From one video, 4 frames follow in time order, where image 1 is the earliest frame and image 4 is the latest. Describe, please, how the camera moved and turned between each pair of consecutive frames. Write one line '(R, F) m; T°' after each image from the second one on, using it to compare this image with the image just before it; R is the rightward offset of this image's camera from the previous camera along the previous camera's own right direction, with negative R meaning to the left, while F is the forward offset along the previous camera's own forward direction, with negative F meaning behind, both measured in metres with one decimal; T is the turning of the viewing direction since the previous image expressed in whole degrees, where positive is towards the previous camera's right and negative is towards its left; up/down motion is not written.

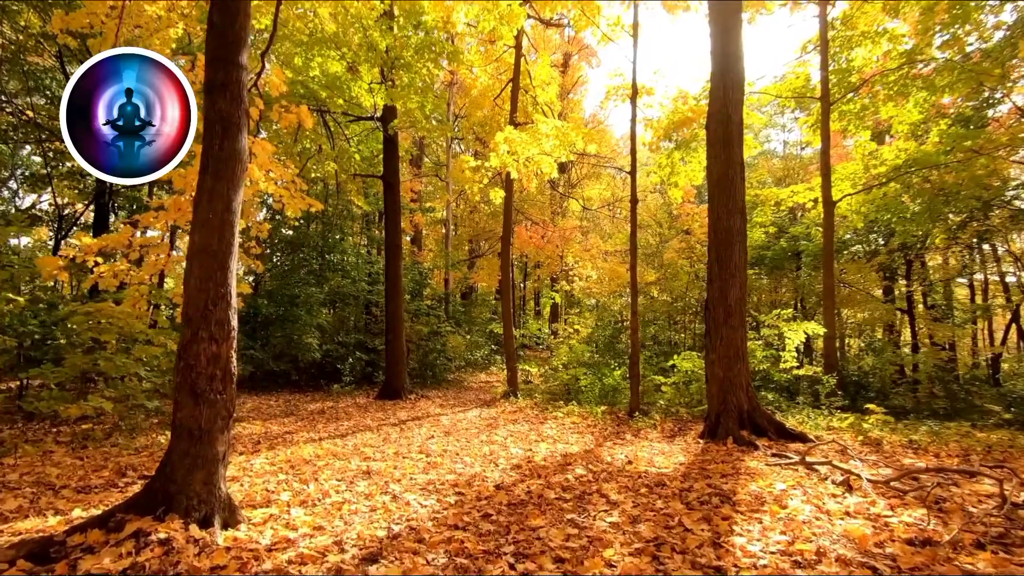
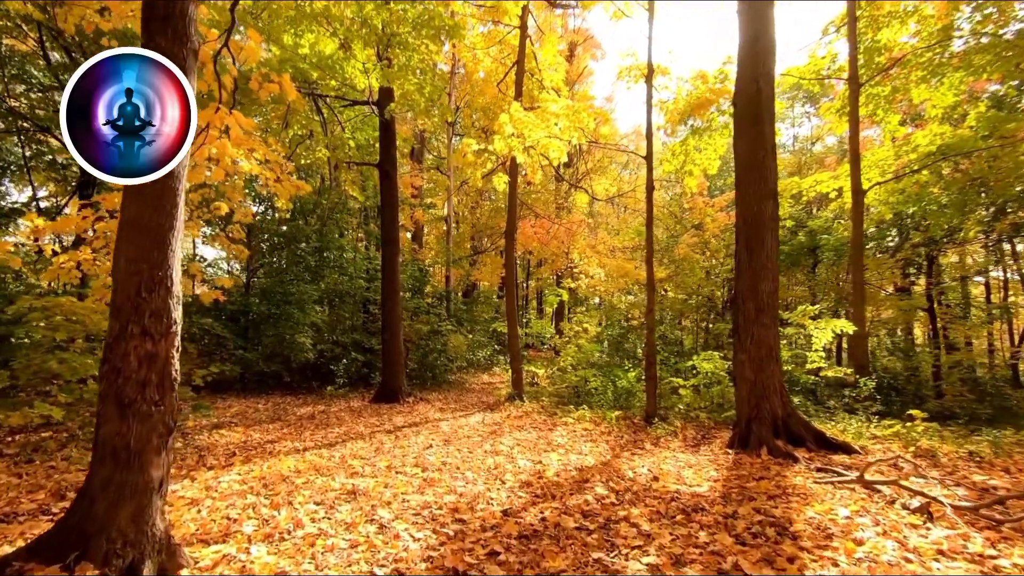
(-0.1, +0.7) m; 0°
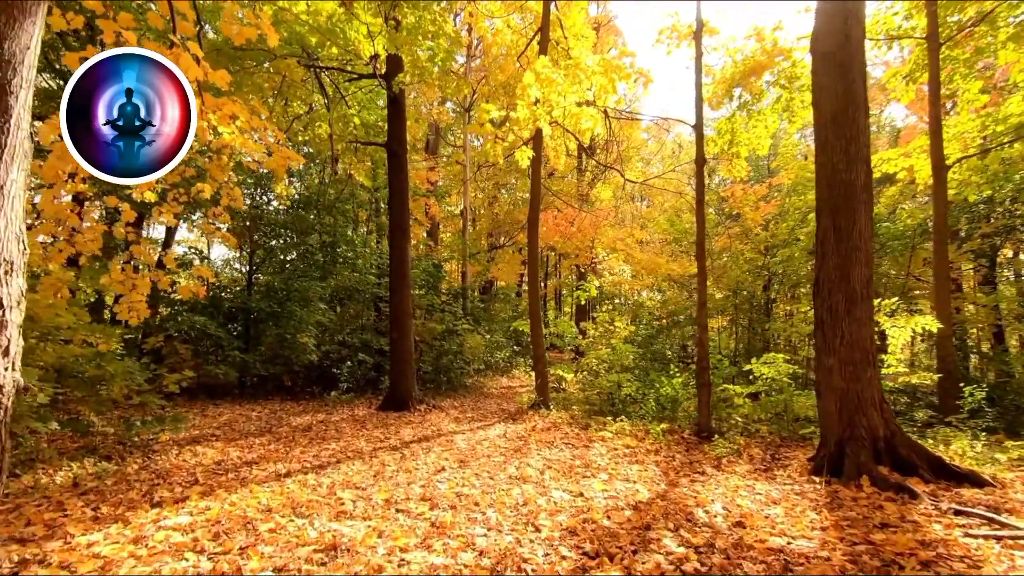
(-0.1, +1.2) m; -2°
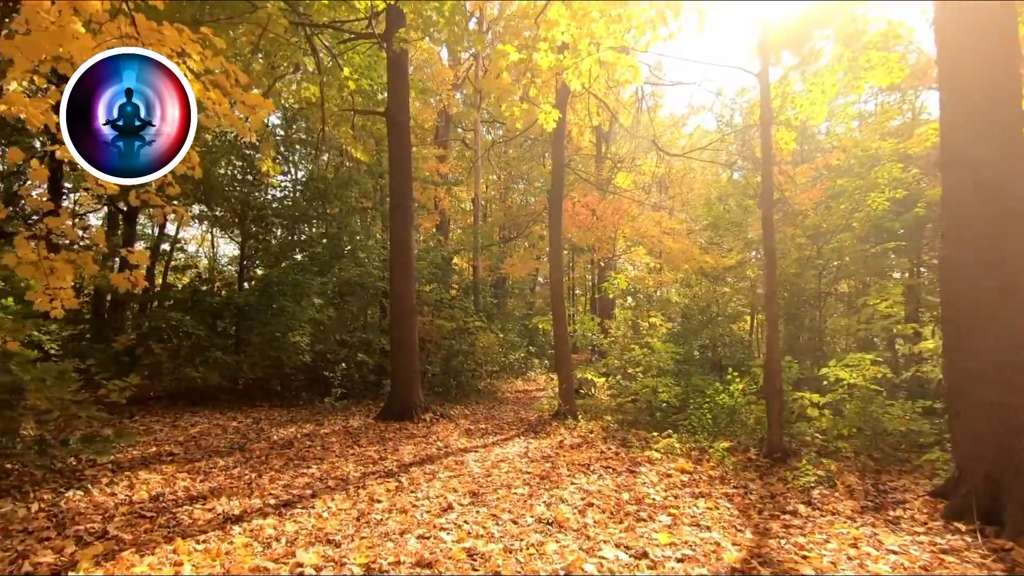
(-0.1, +1.3) m; -1°
